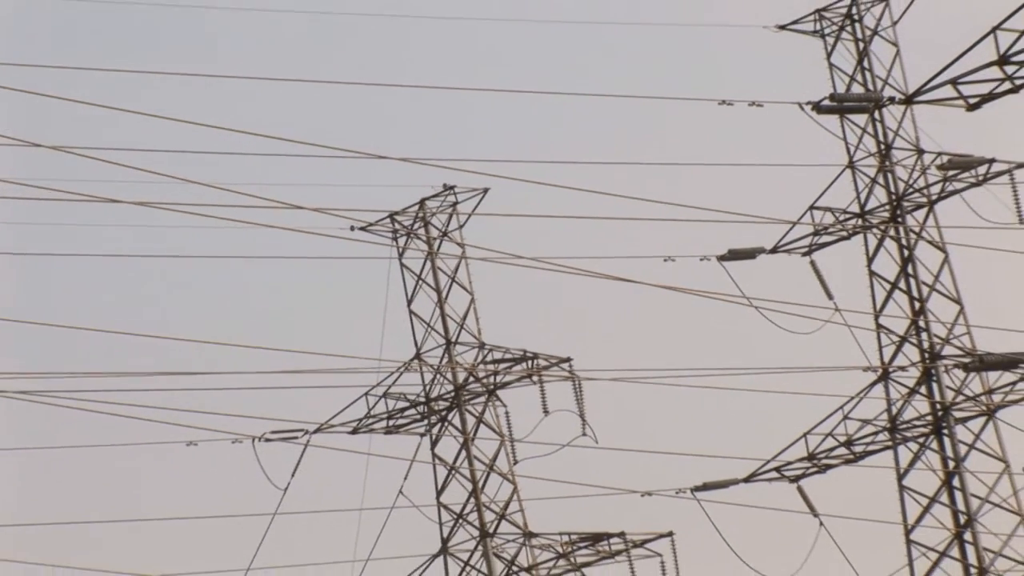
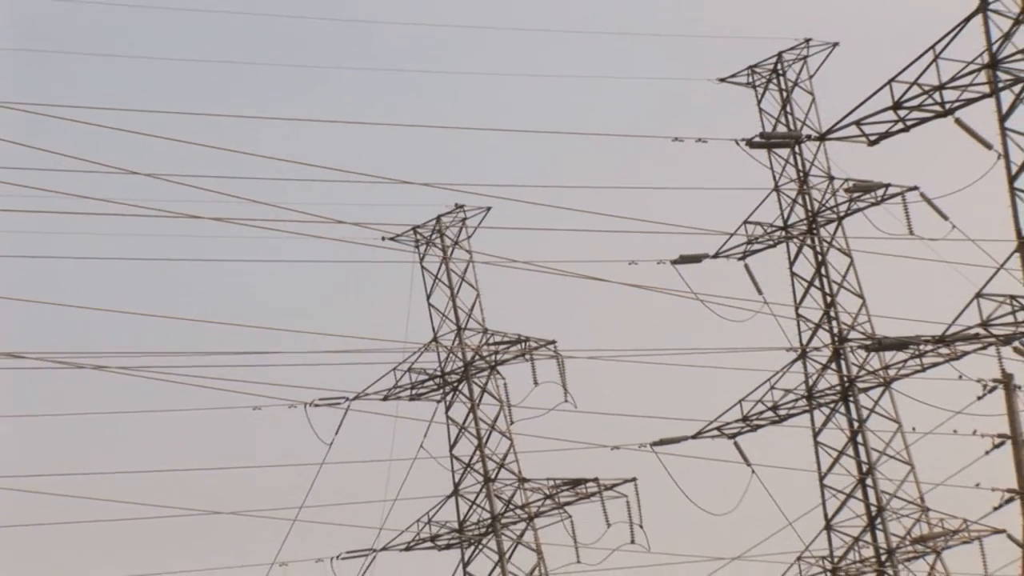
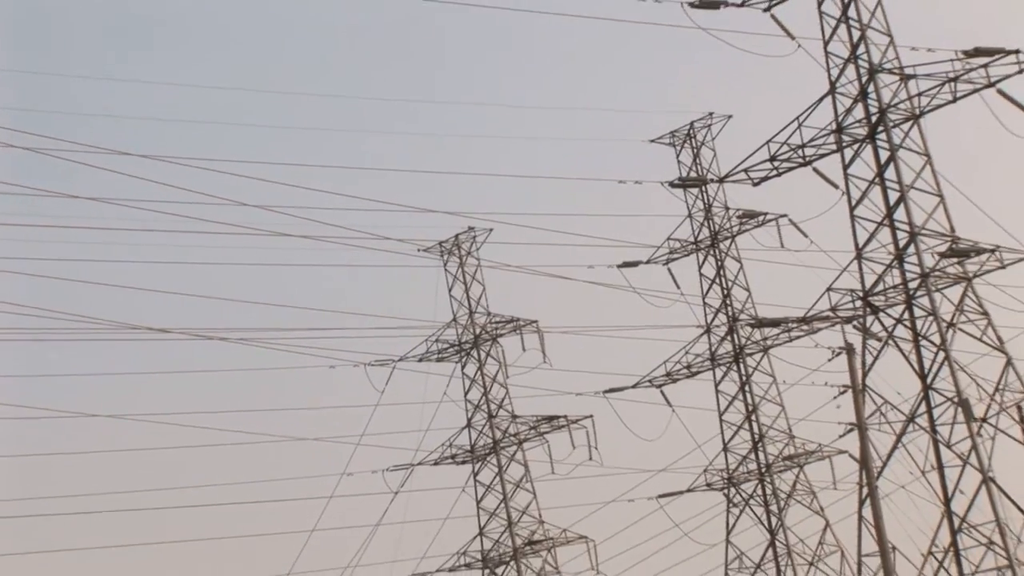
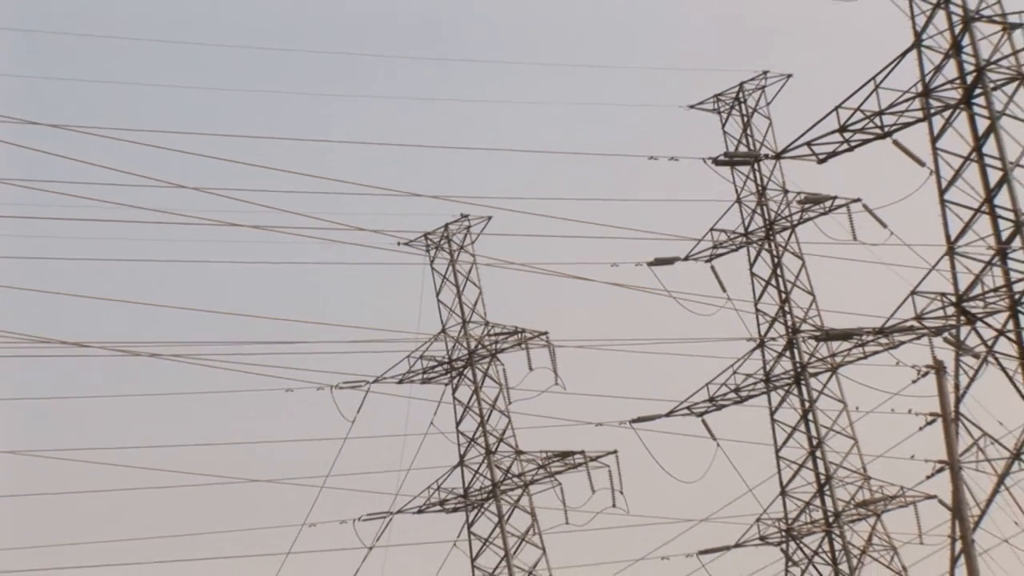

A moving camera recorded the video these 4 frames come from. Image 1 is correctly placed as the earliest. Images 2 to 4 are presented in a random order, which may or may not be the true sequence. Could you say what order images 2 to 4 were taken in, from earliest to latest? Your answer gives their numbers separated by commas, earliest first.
2, 4, 3
